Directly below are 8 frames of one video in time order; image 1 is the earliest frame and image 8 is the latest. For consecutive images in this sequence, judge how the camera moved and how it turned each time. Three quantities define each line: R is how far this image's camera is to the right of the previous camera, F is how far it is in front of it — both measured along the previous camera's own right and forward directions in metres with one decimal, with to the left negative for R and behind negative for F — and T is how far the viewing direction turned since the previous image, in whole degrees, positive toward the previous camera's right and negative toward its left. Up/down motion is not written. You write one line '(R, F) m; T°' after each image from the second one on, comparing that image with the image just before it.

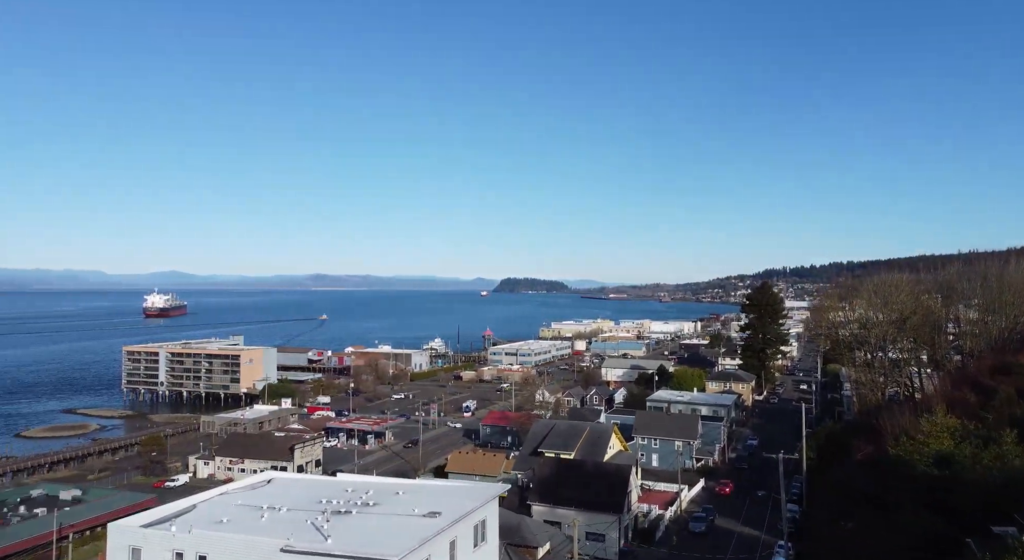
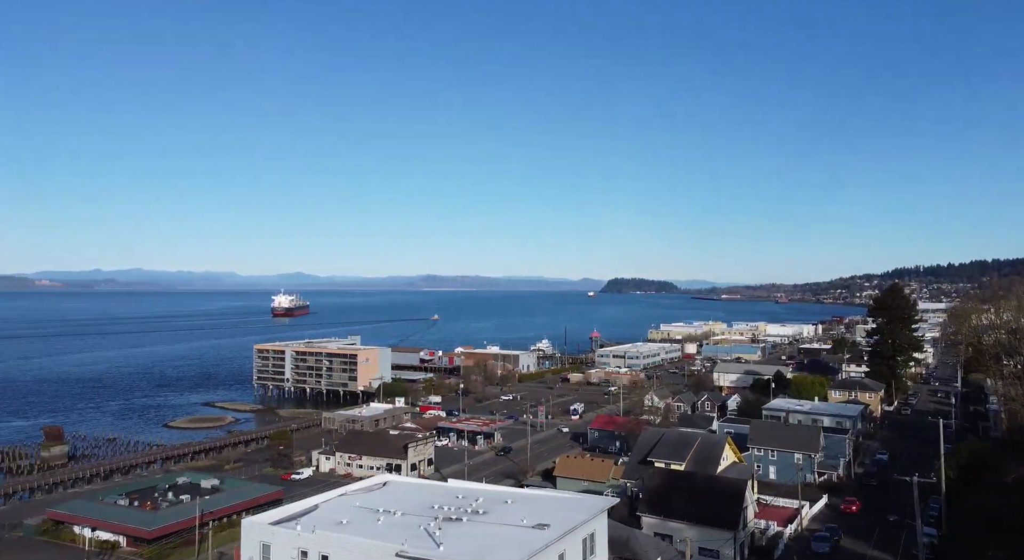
(+0.2, +0.4) m; -8°
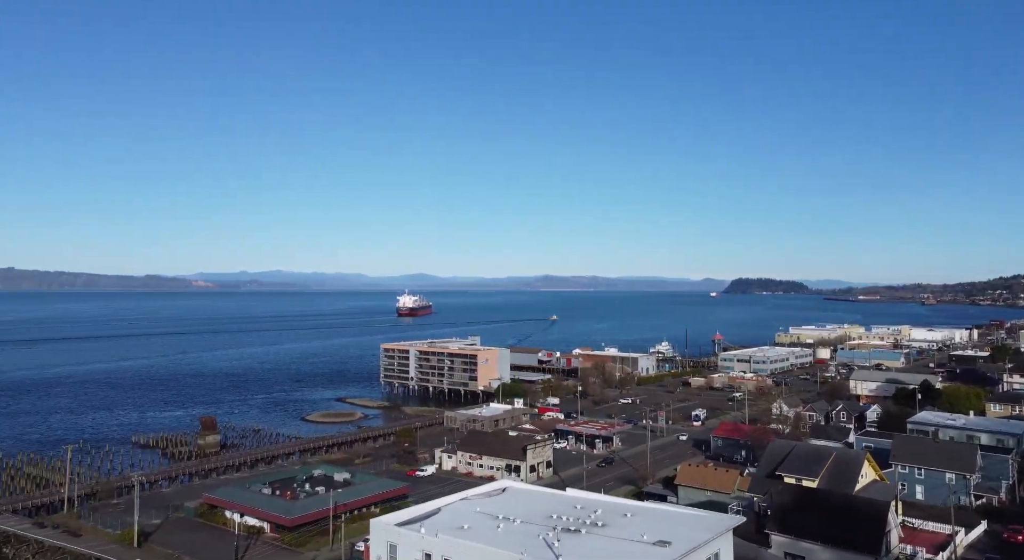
(+0.1, +0.4) m; -9°
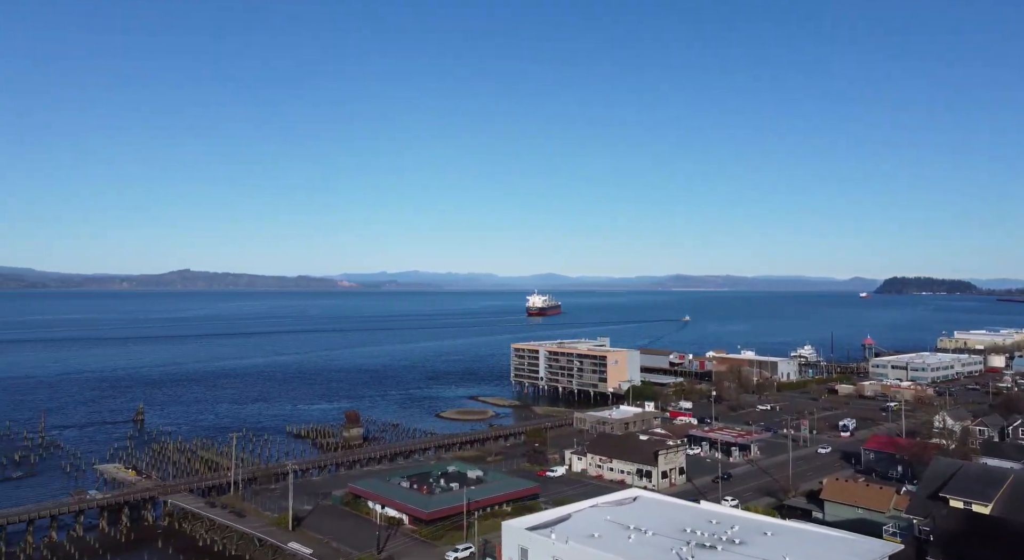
(+0.1, +0.5) m; -9°
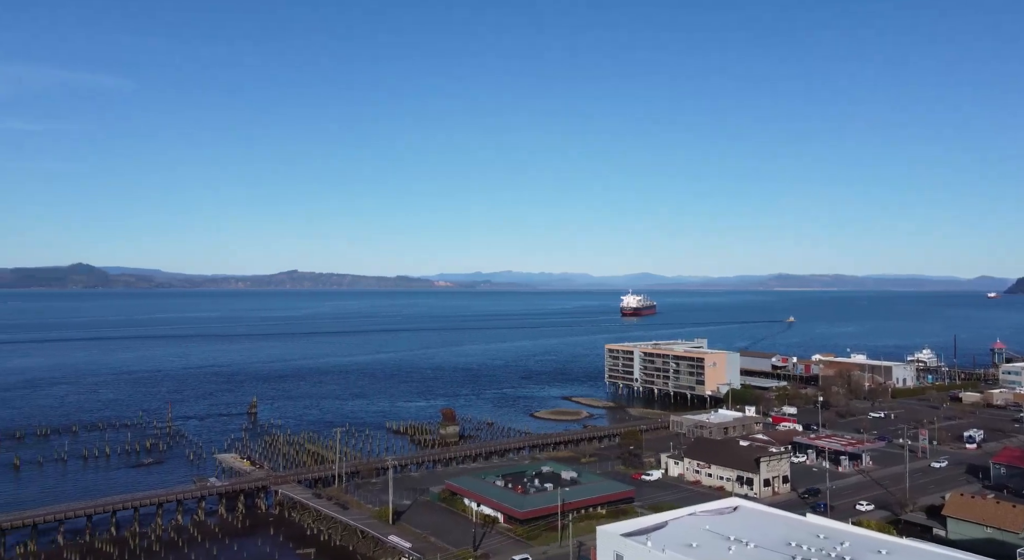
(0.0, +0.3) m; -7°
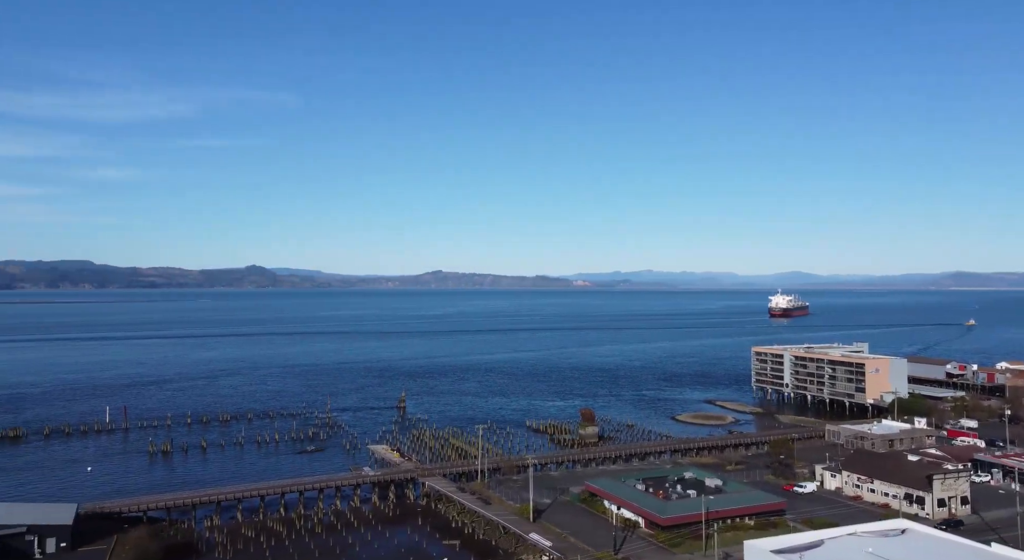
(0.0, +0.7) m; -10°
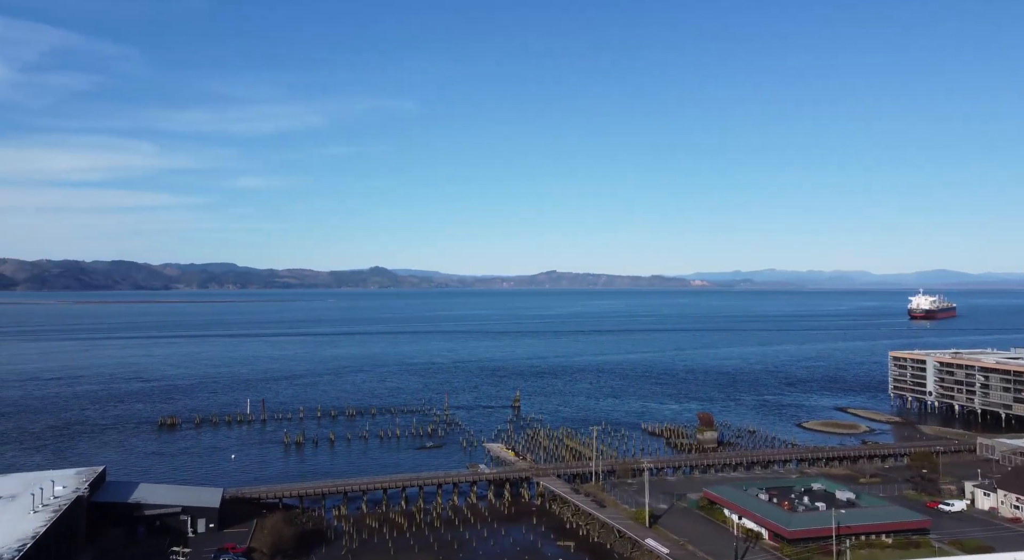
(-0.1, +0.8) m; -8°
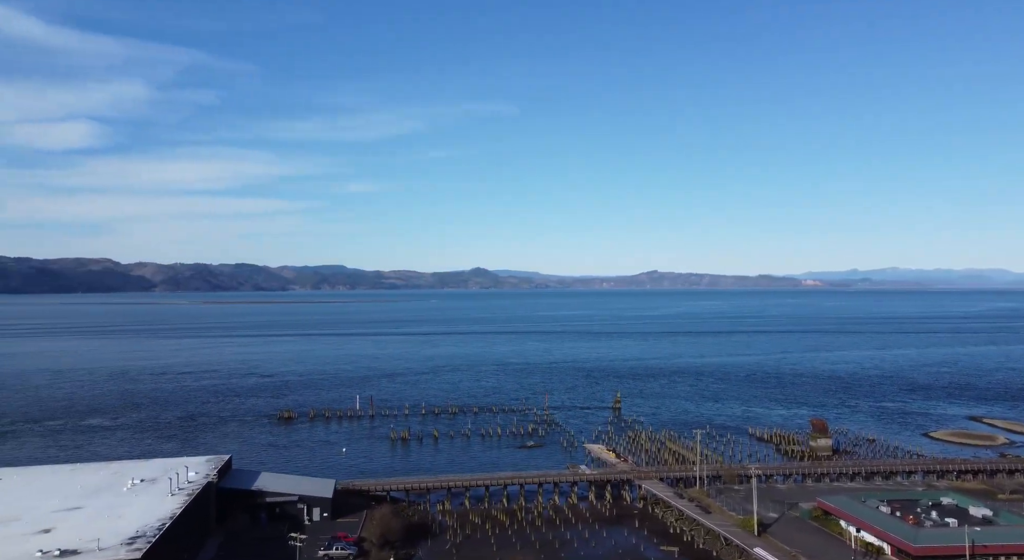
(-0.3, +0.4) m; -7°
